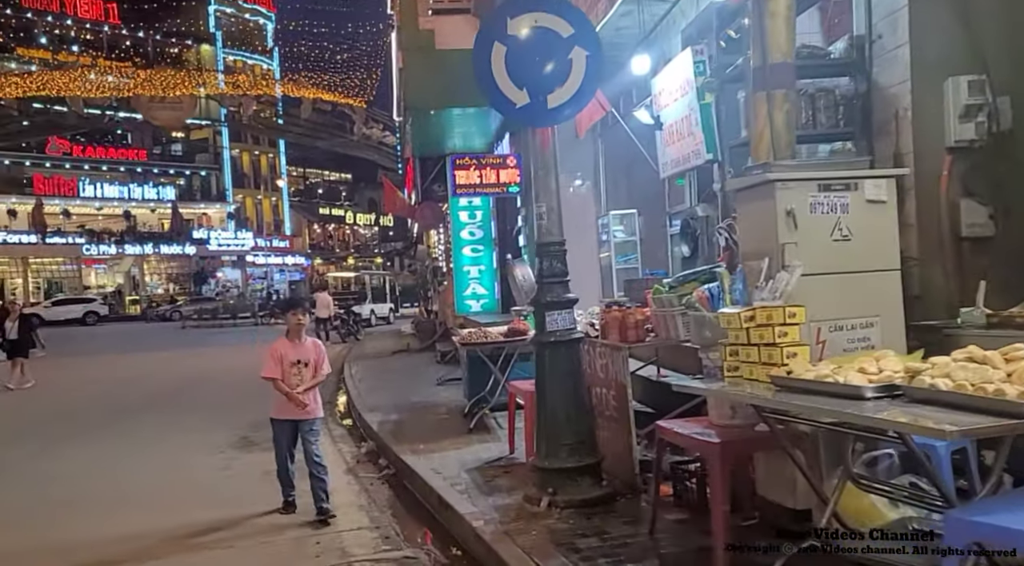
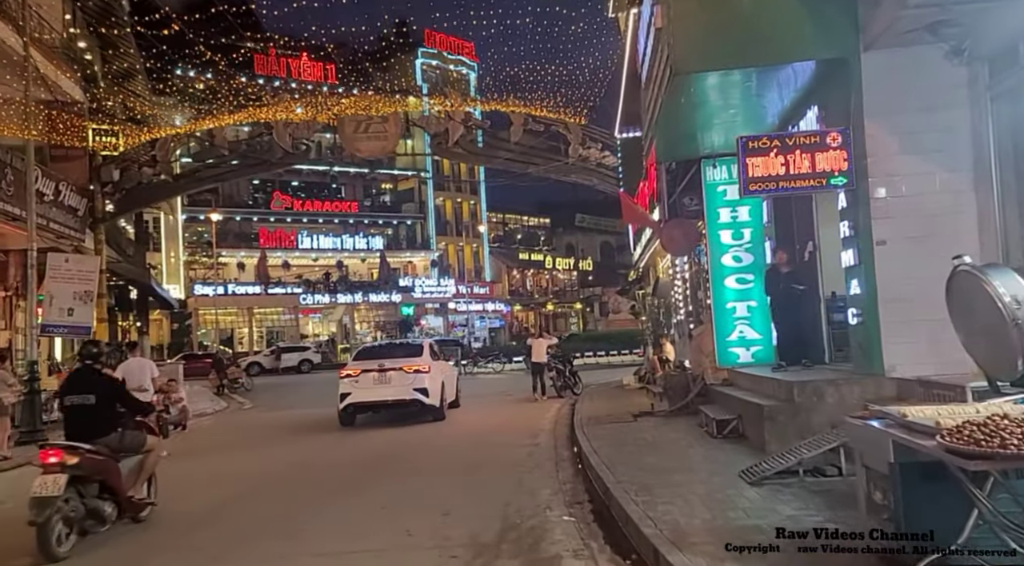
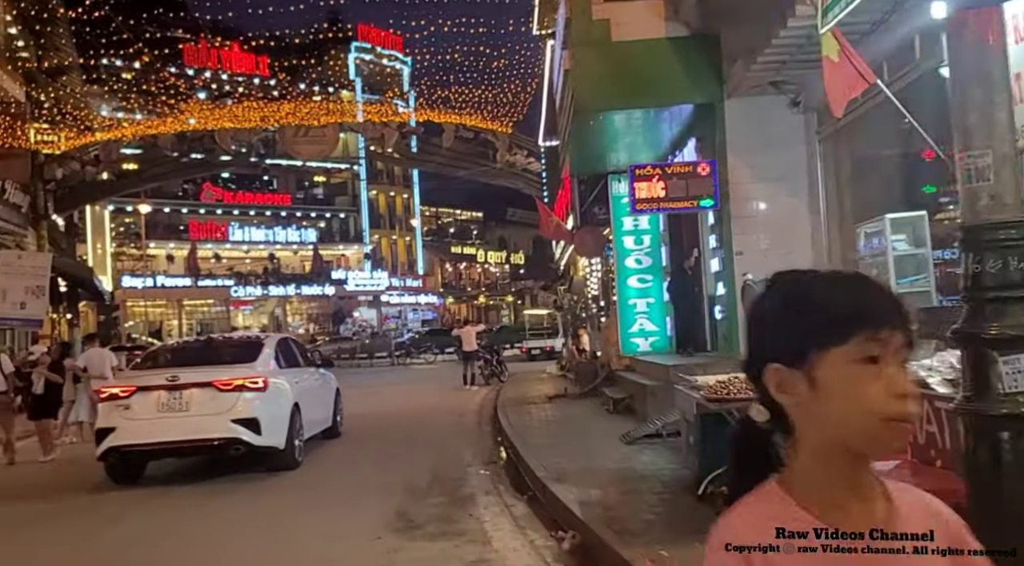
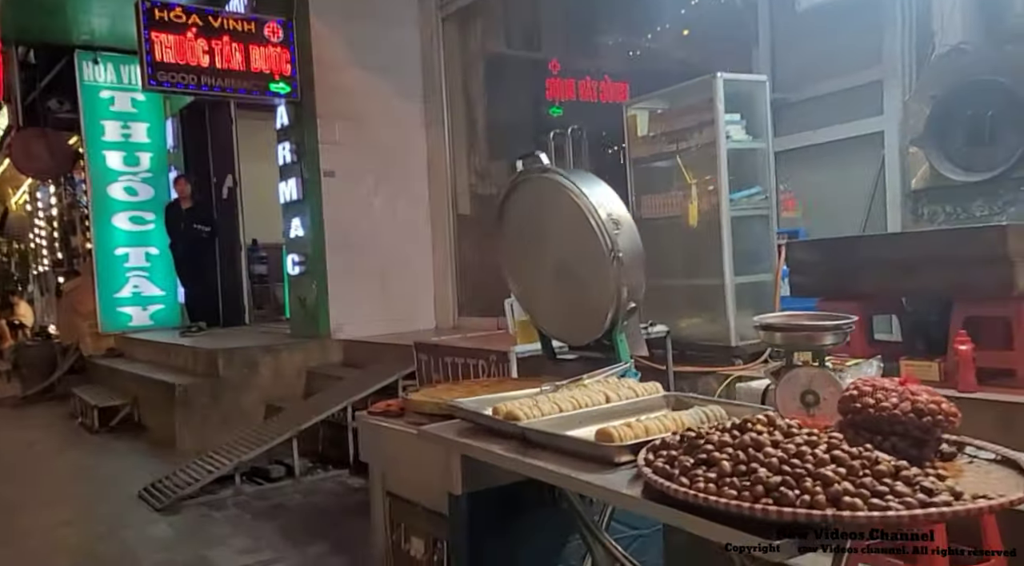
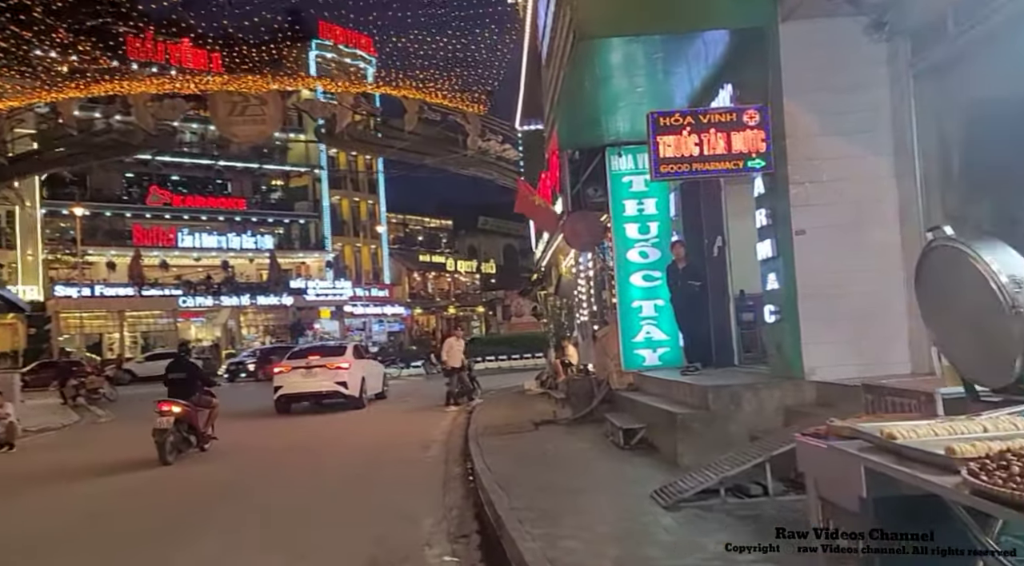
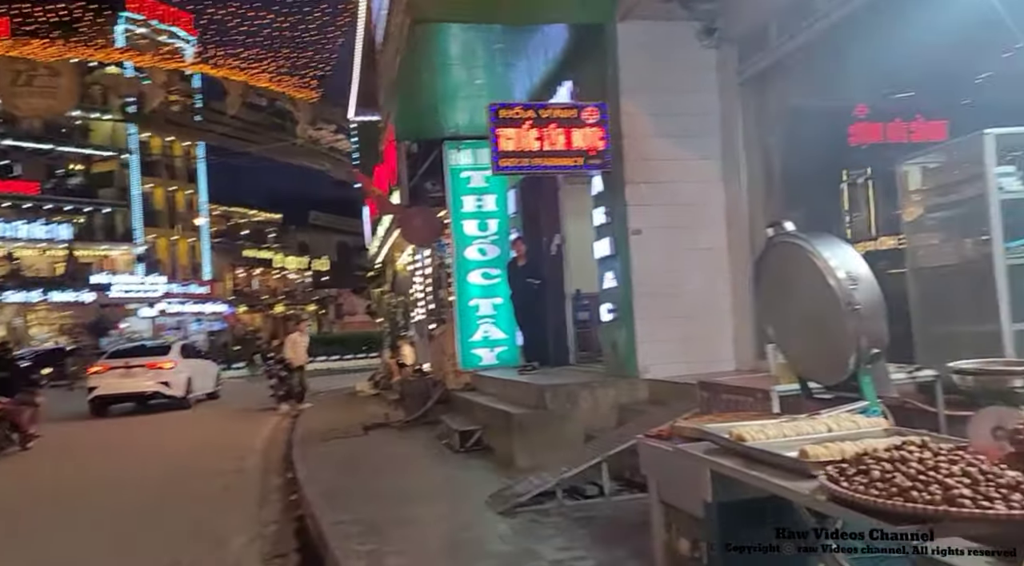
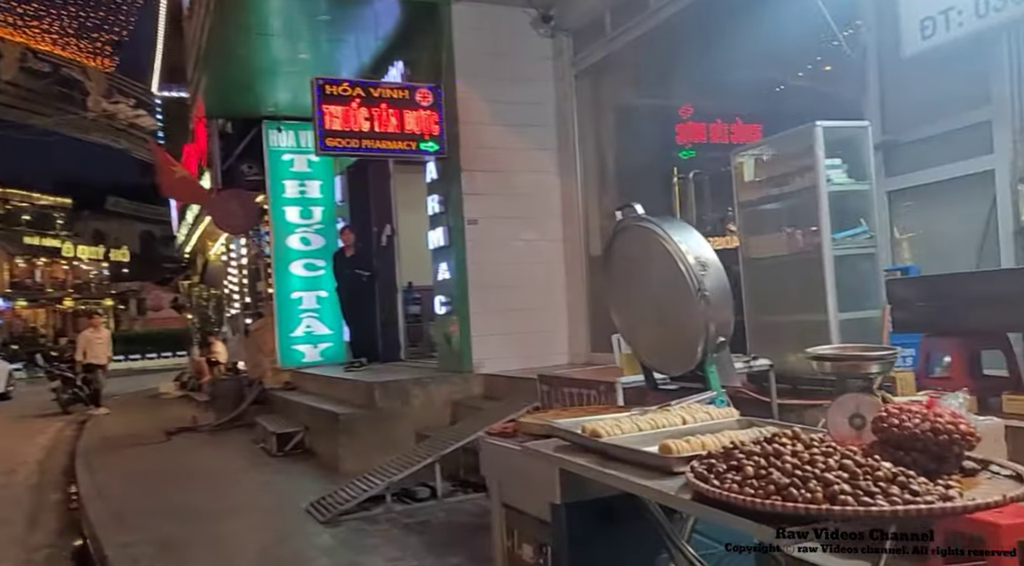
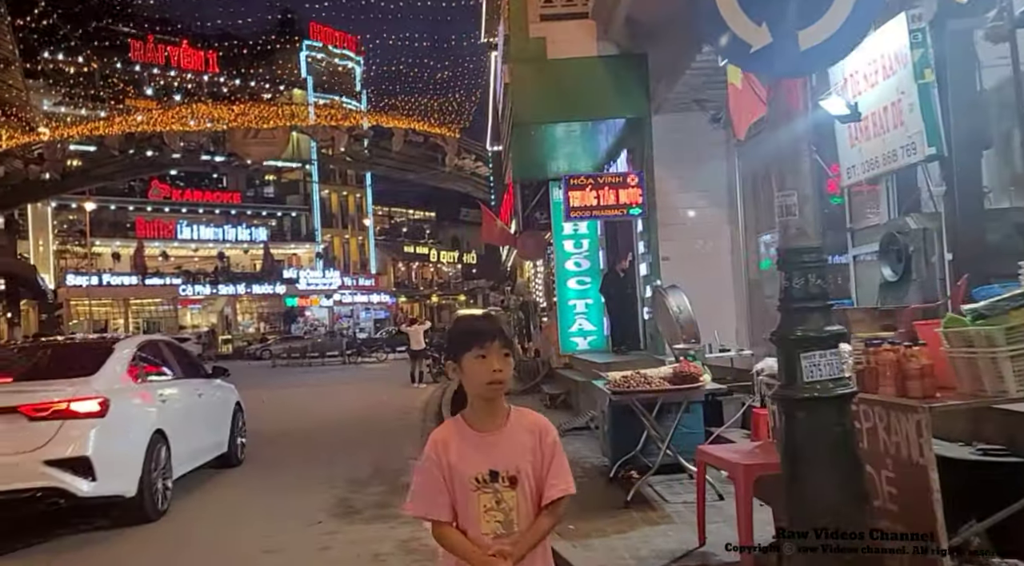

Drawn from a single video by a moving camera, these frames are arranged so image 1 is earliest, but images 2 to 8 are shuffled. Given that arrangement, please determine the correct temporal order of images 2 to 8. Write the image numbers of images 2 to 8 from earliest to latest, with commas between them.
8, 3, 2, 5, 6, 7, 4
